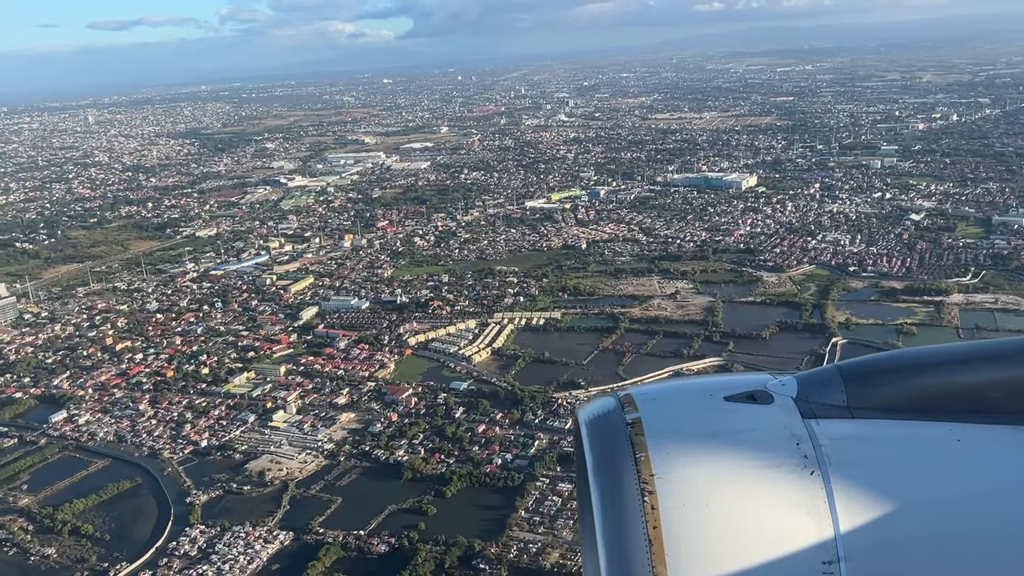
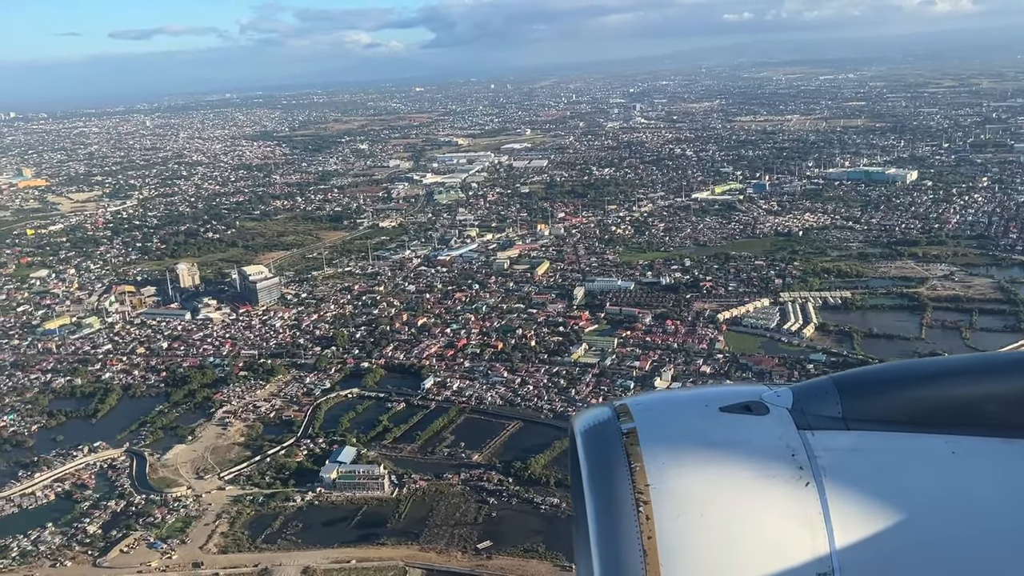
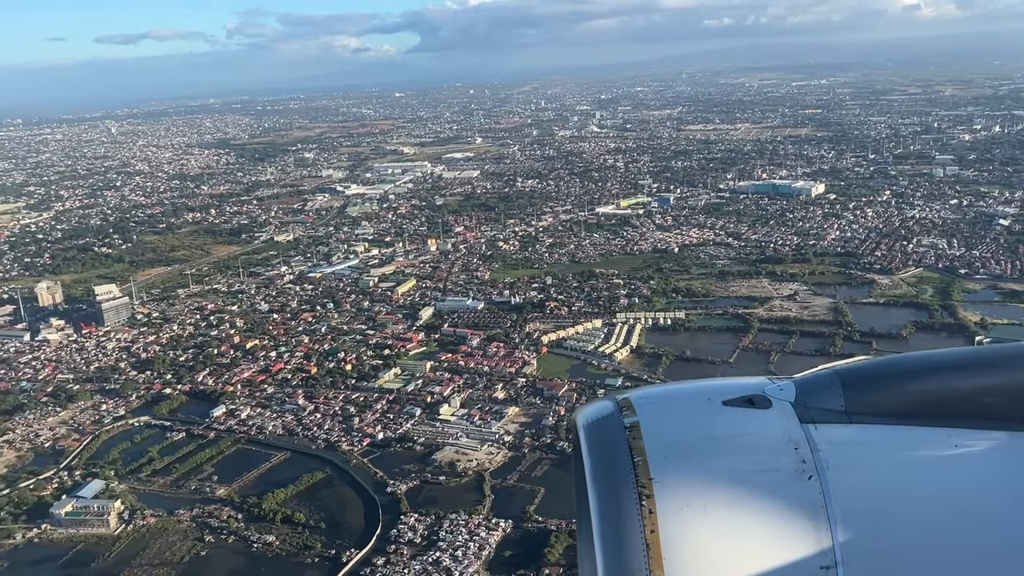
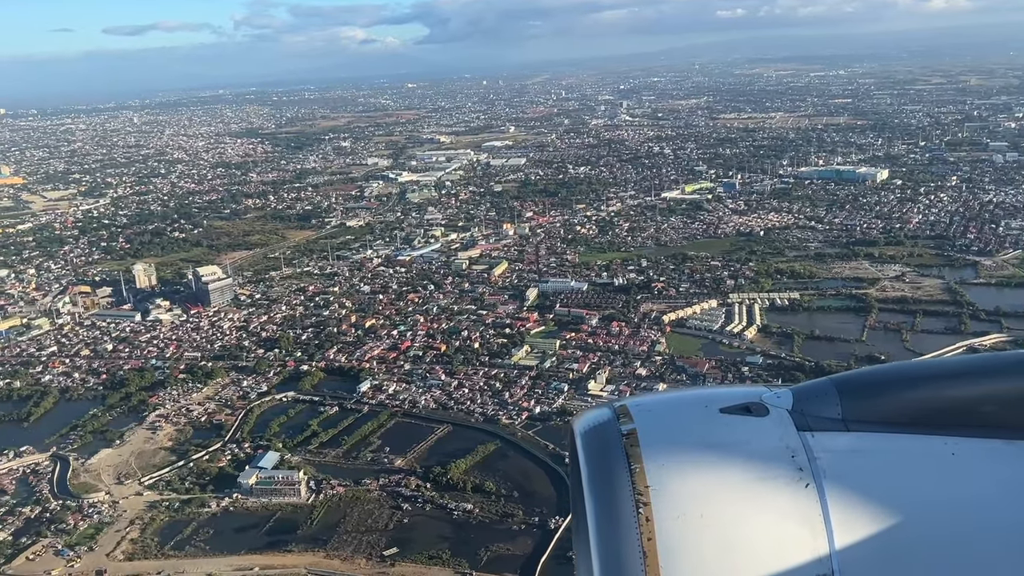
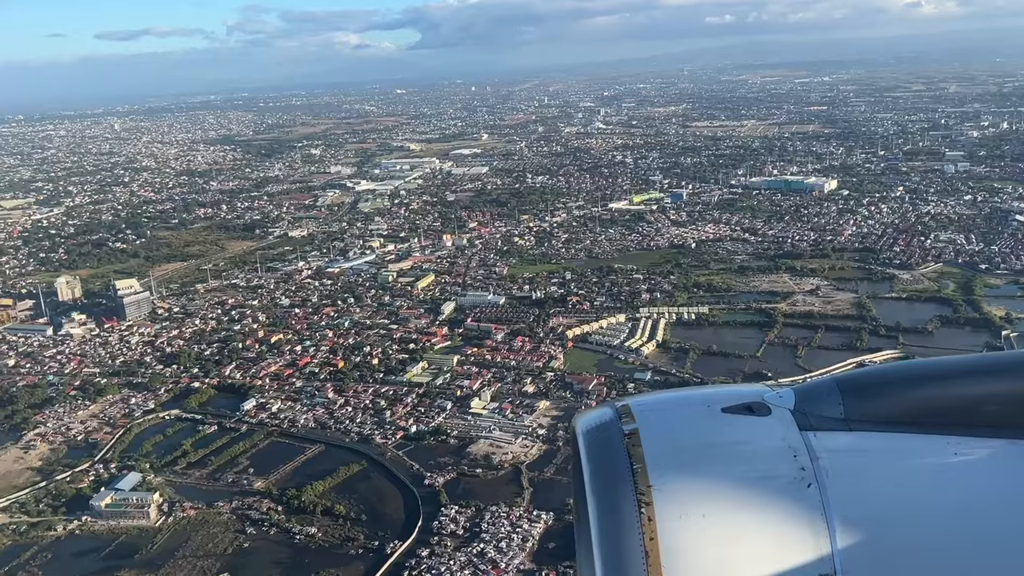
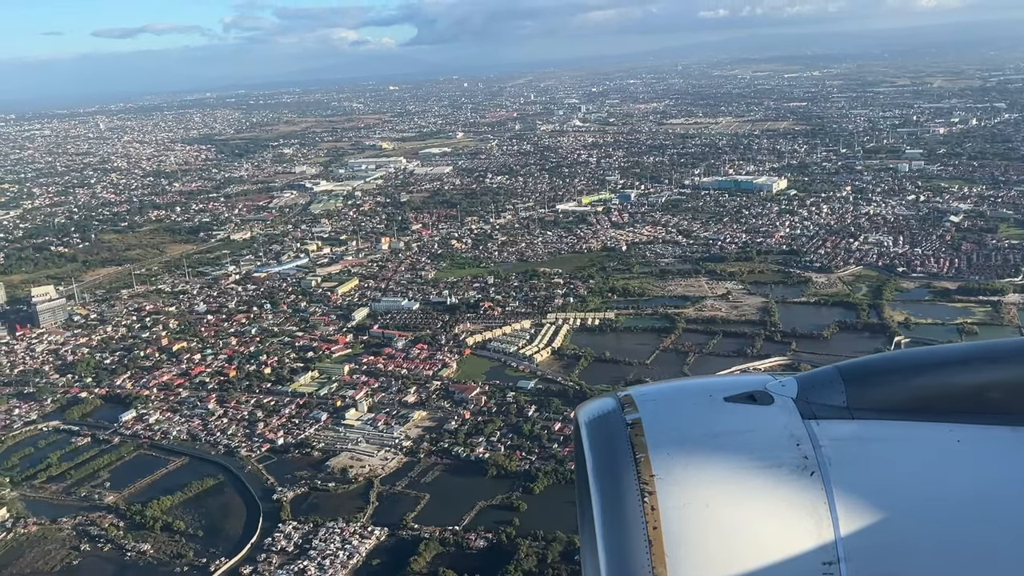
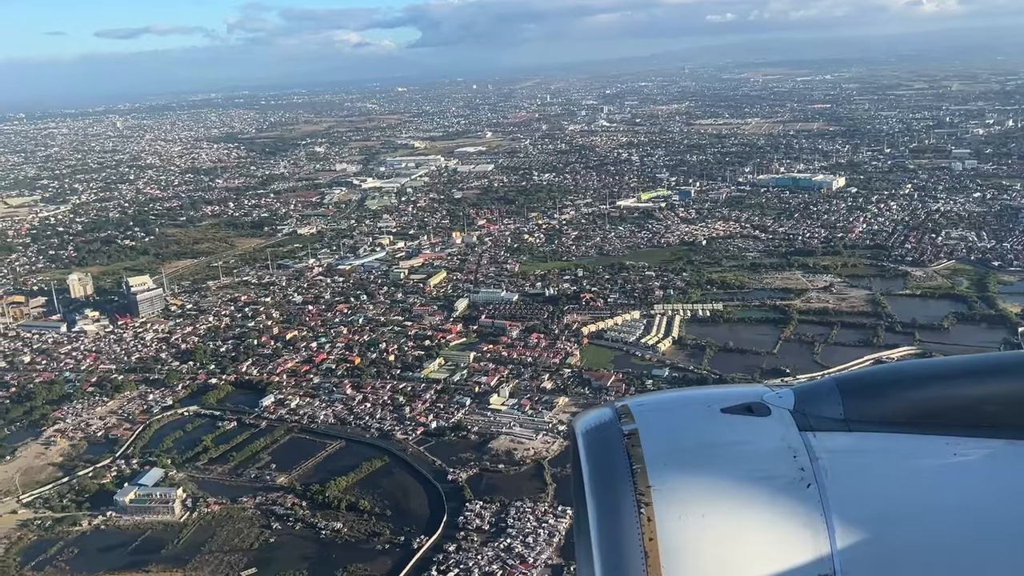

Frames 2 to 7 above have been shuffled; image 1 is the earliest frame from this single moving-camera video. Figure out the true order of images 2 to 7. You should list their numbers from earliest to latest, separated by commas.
6, 3, 5, 7, 4, 2
